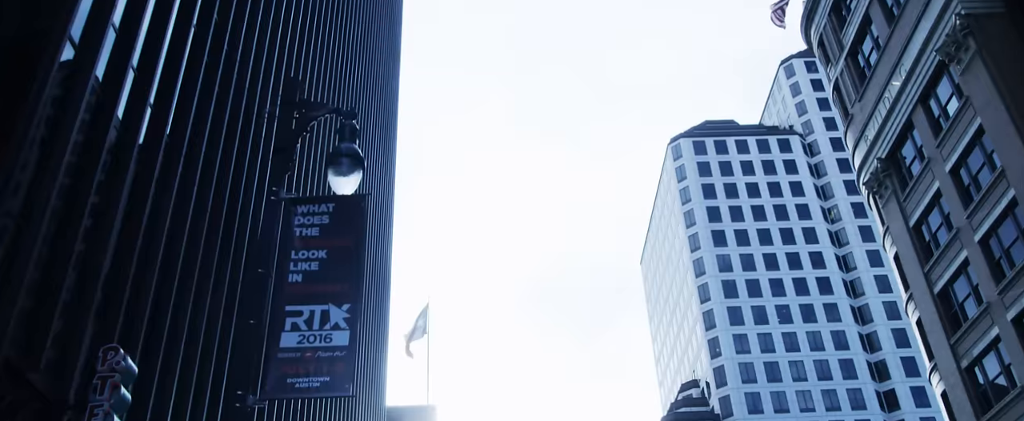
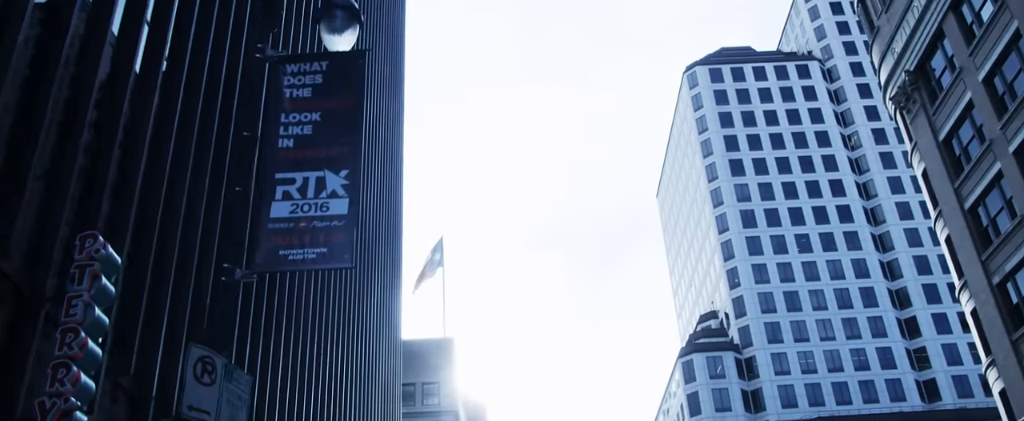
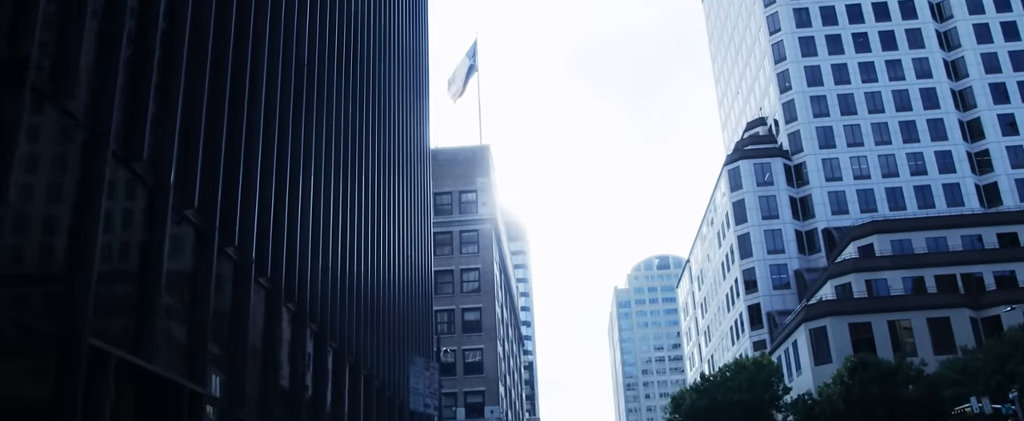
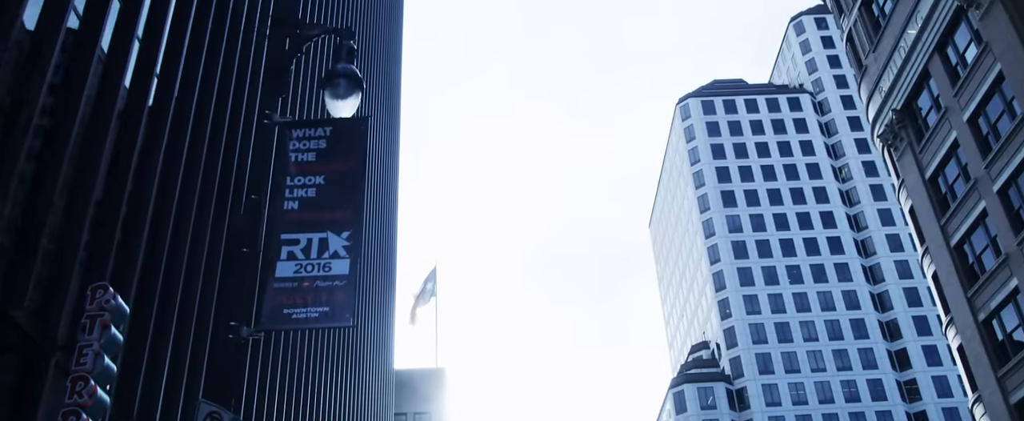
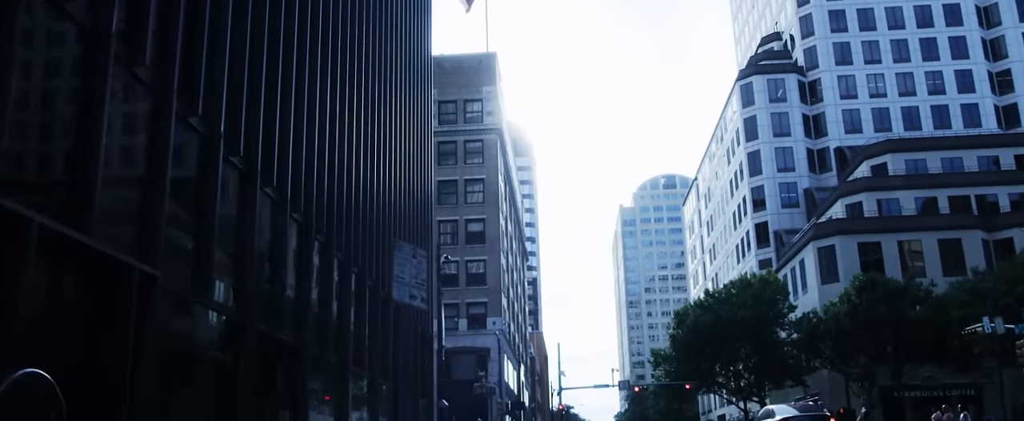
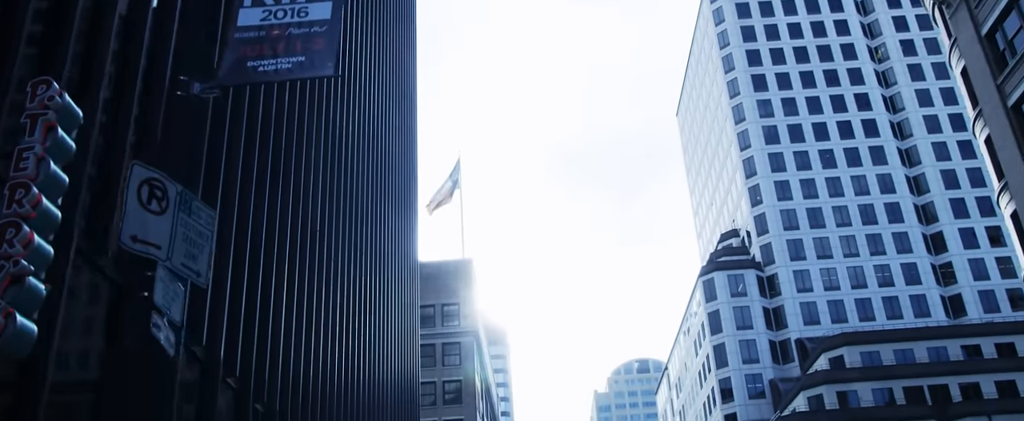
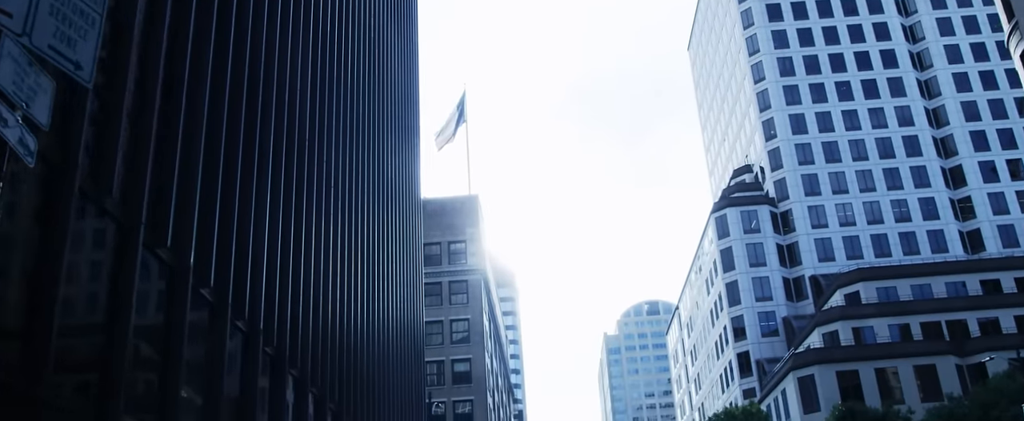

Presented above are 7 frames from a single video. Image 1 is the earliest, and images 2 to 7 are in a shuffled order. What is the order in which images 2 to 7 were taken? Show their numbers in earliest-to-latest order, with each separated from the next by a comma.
4, 2, 6, 7, 3, 5
